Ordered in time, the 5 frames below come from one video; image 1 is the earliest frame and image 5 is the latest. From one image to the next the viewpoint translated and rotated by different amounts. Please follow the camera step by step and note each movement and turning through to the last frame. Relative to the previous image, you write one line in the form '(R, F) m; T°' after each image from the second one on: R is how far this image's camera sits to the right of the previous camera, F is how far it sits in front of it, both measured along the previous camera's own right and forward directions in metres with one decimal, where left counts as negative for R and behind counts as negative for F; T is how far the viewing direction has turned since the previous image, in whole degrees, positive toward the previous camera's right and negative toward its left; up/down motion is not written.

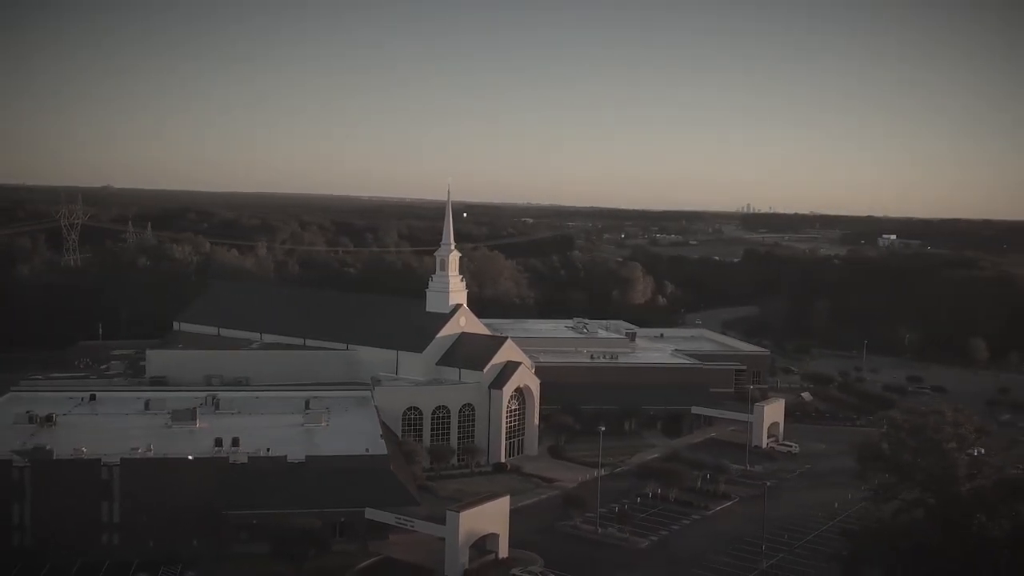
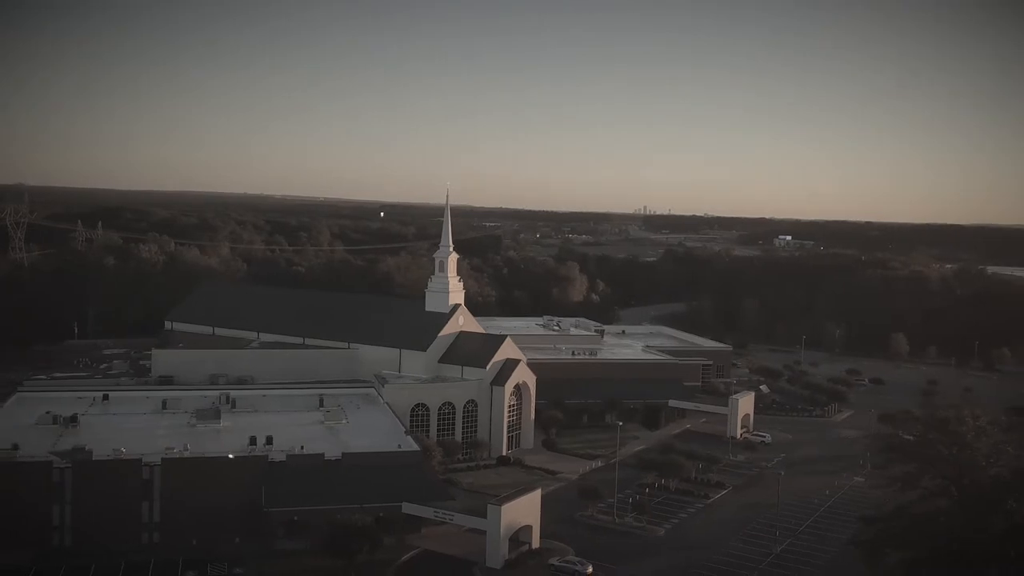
(-0.9, -0.1) m; +5°
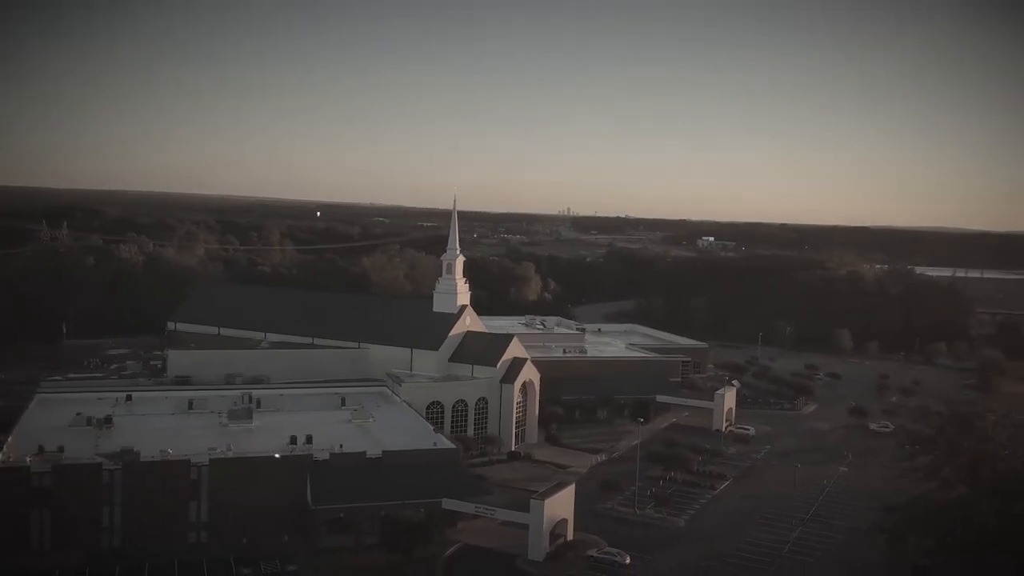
(-0.8, -0.1) m; +4°
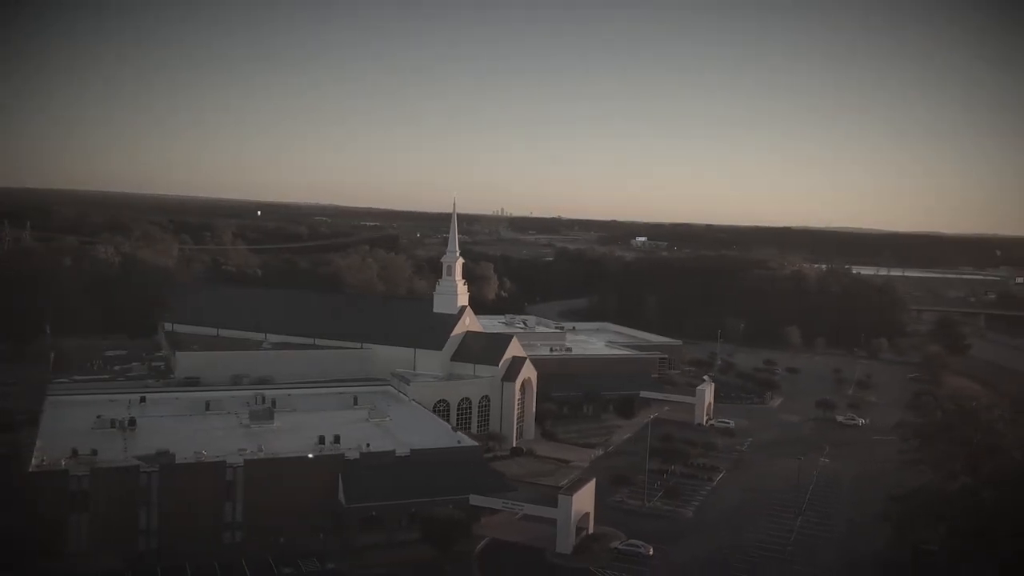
(-0.6, -0.1) m; +4°
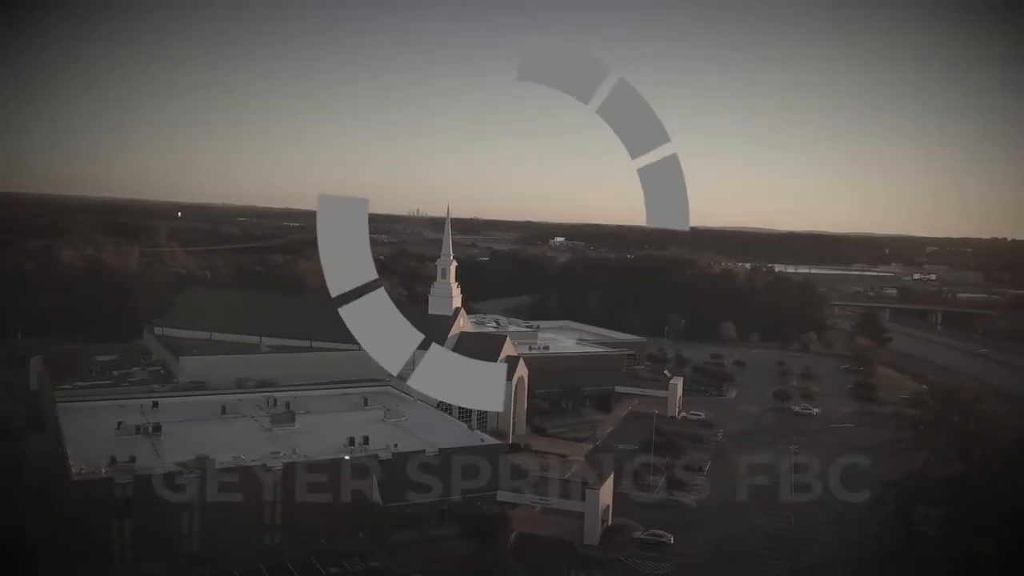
(-0.8, -0.1) m; +5°
